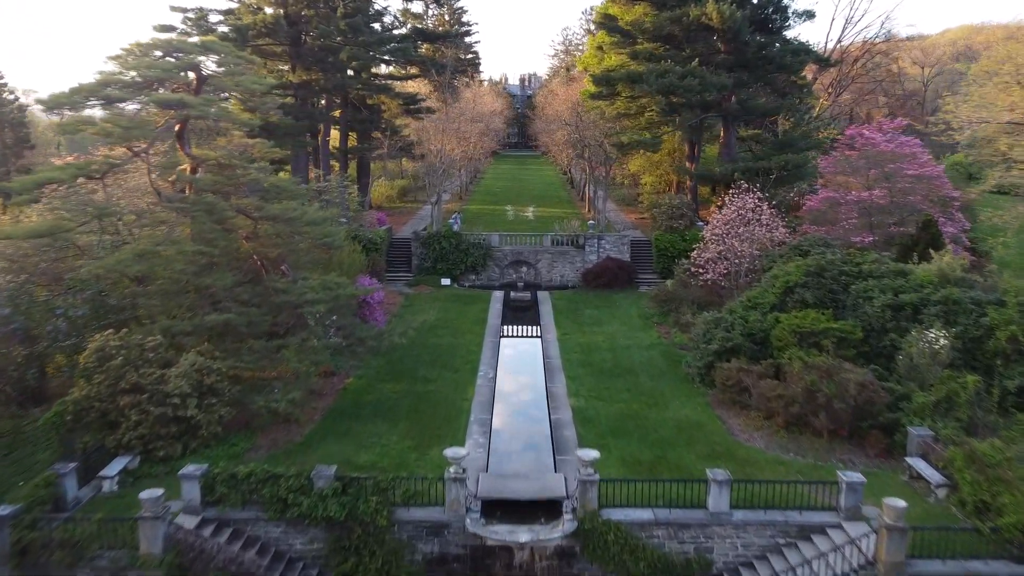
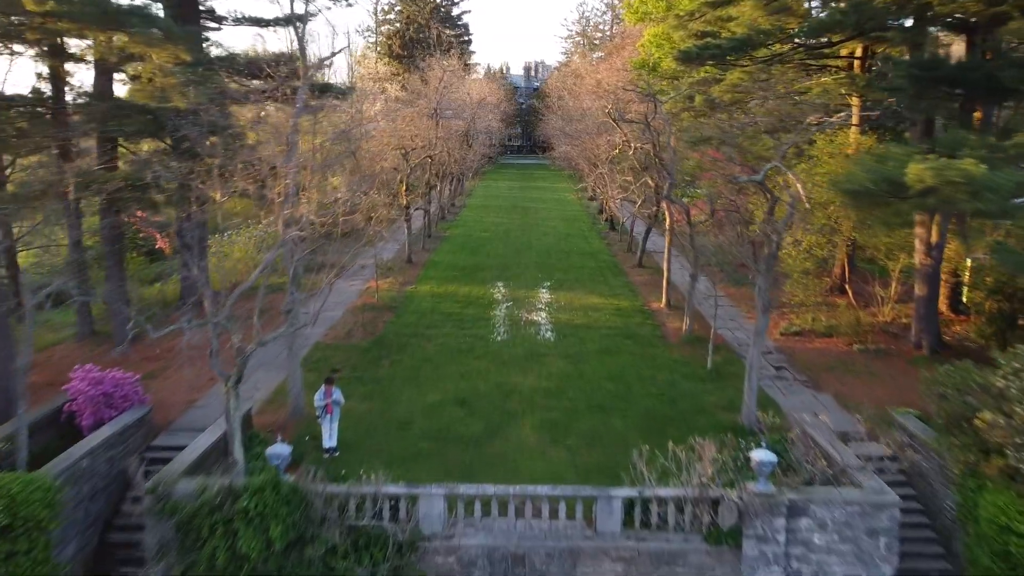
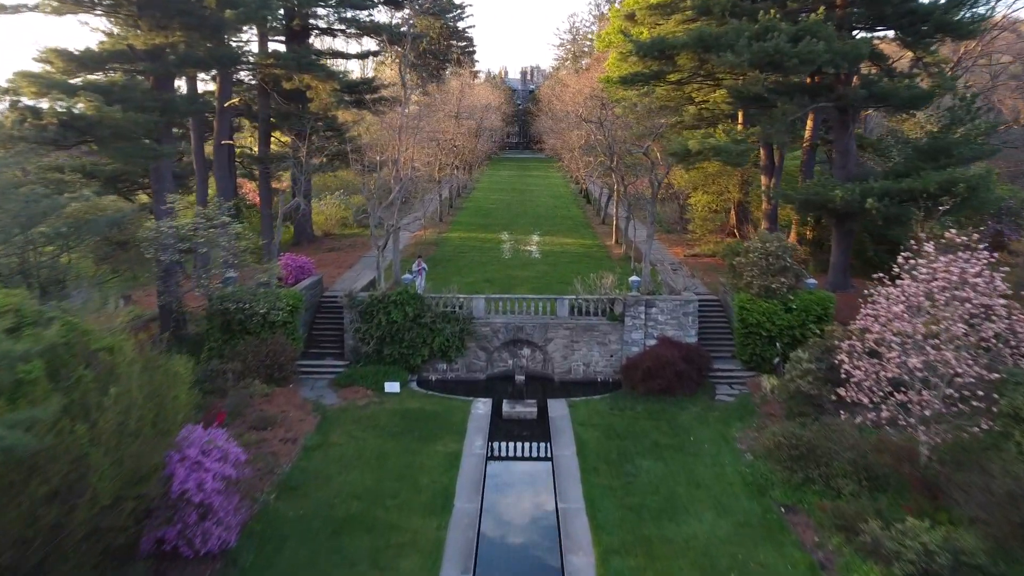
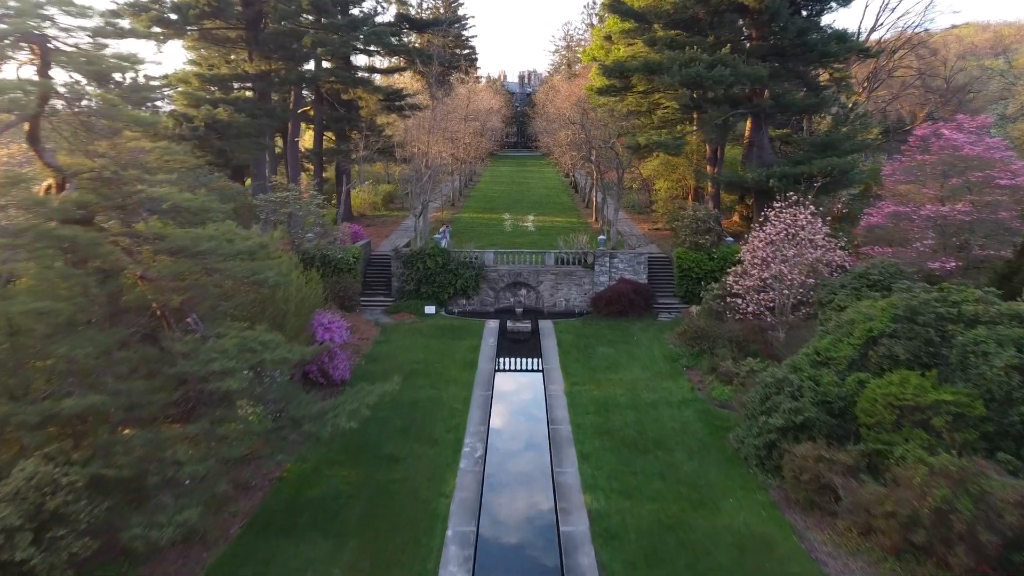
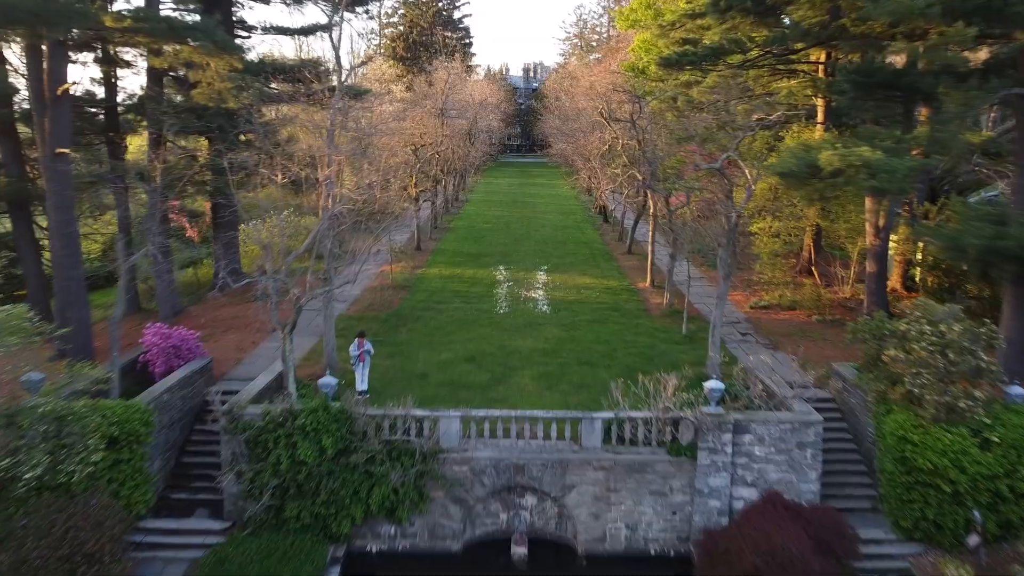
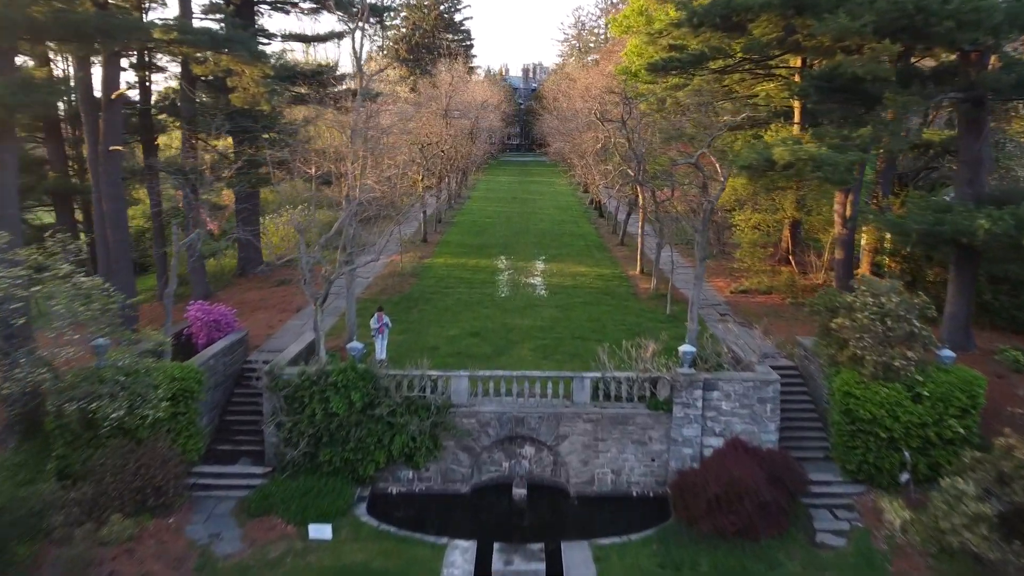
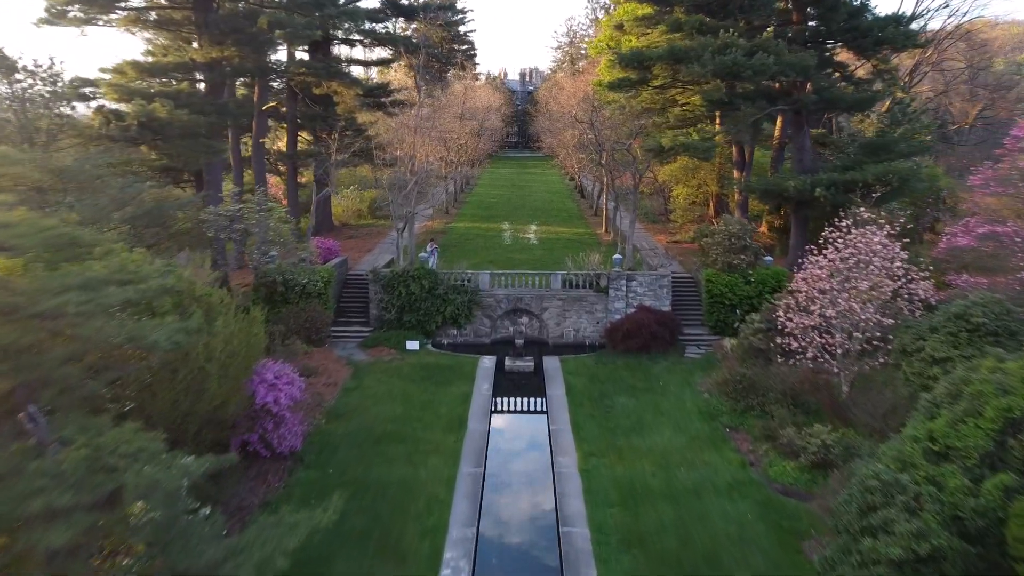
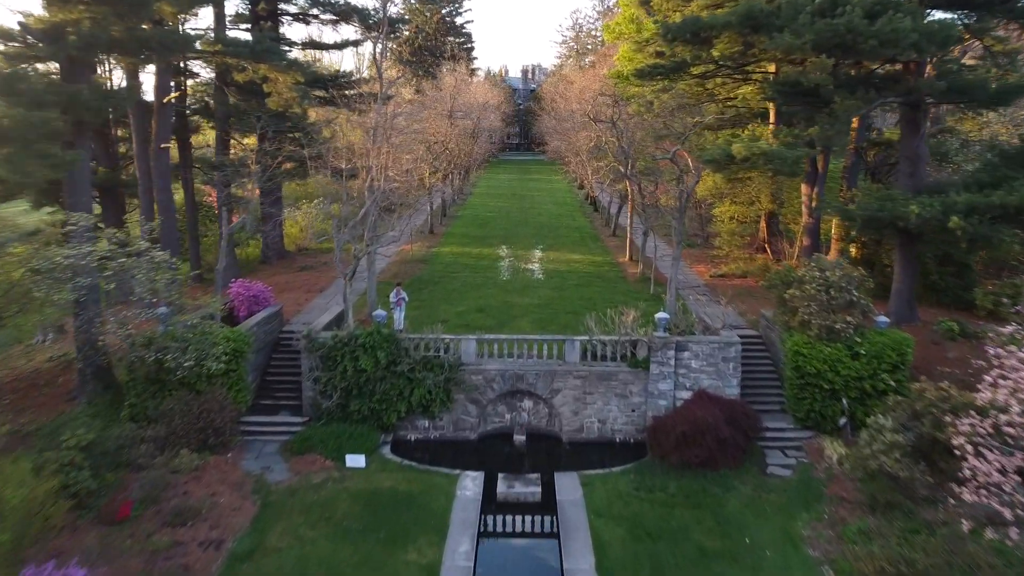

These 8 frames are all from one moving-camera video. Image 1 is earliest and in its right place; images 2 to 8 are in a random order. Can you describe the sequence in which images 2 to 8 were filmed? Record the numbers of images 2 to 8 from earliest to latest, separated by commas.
4, 7, 3, 8, 6, 5, 2
